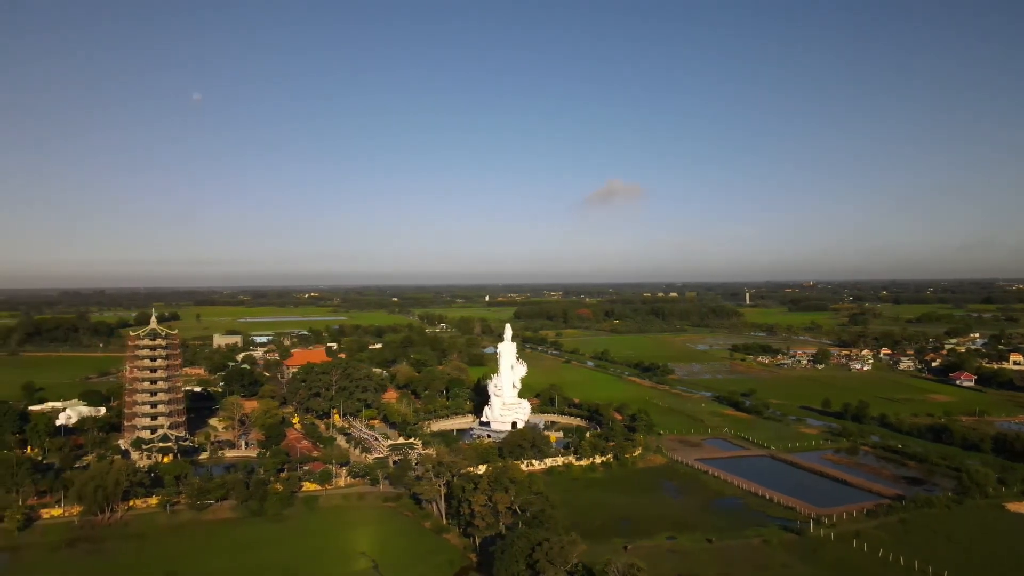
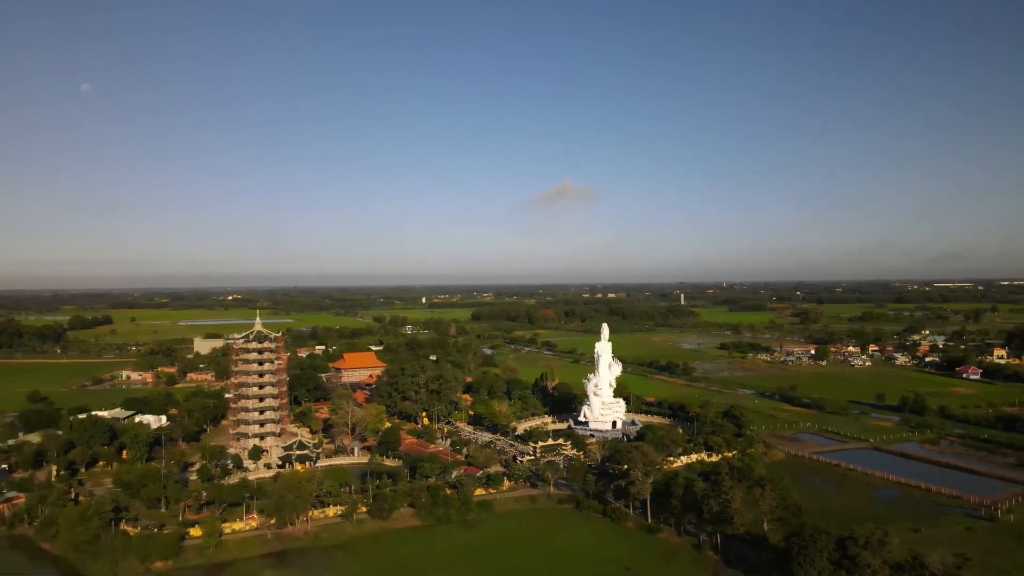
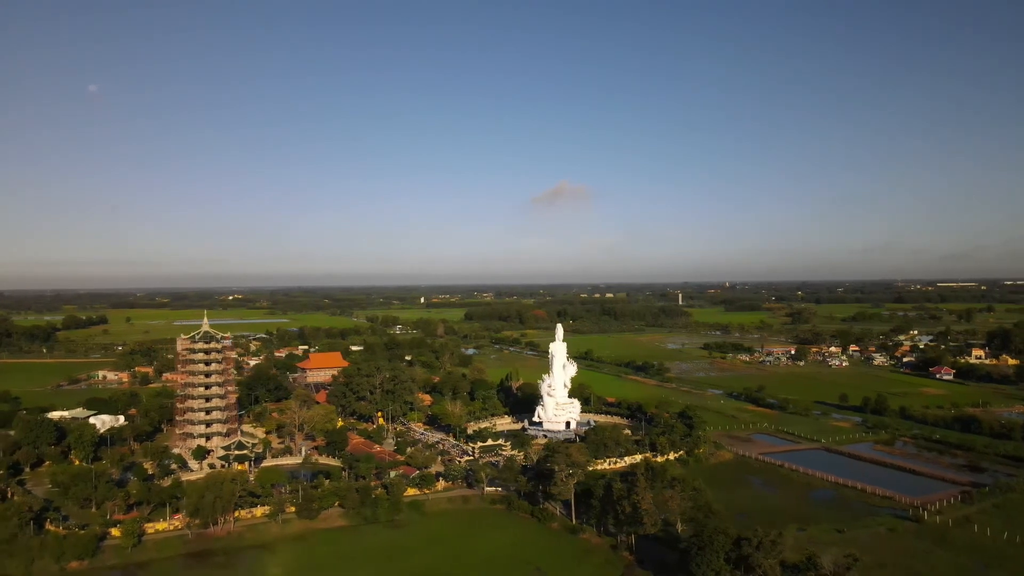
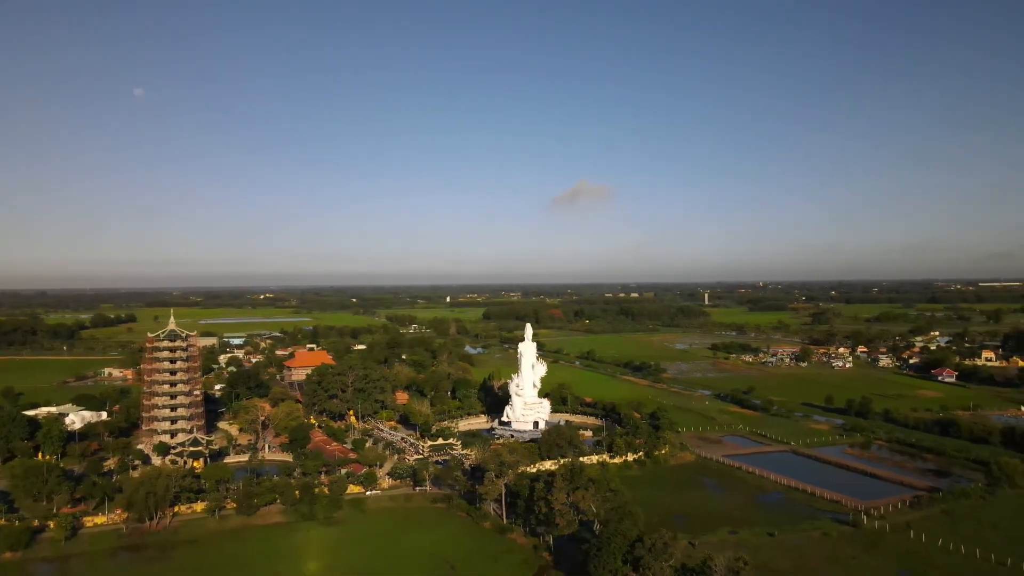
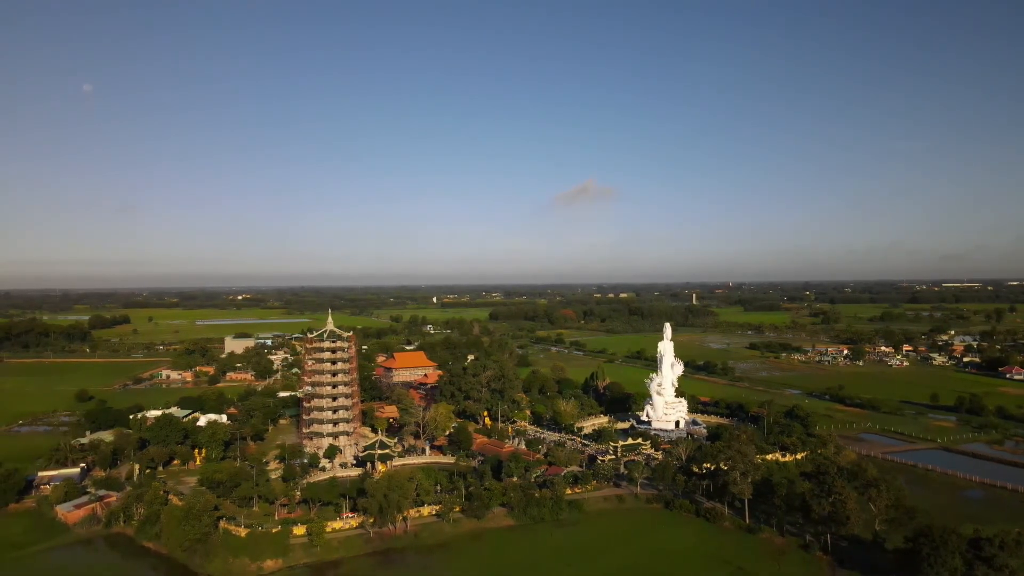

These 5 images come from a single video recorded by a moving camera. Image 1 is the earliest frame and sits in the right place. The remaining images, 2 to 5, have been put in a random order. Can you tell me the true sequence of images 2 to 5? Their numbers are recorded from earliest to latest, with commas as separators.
4, 3, 2, 5
